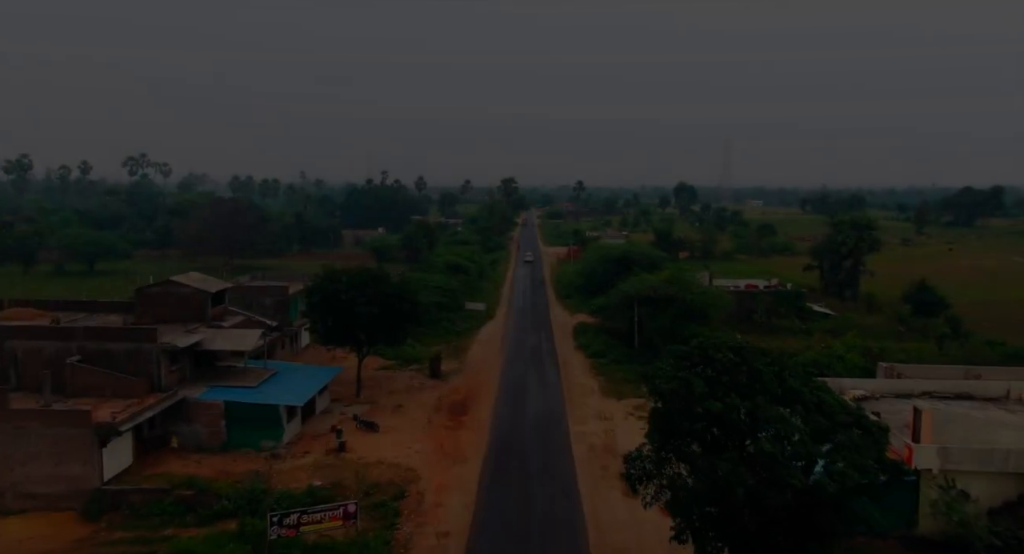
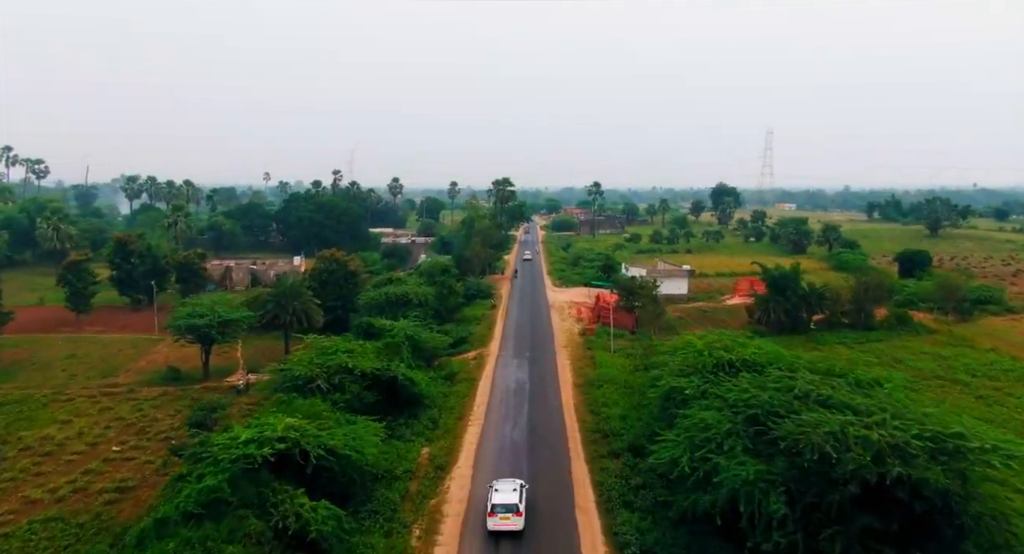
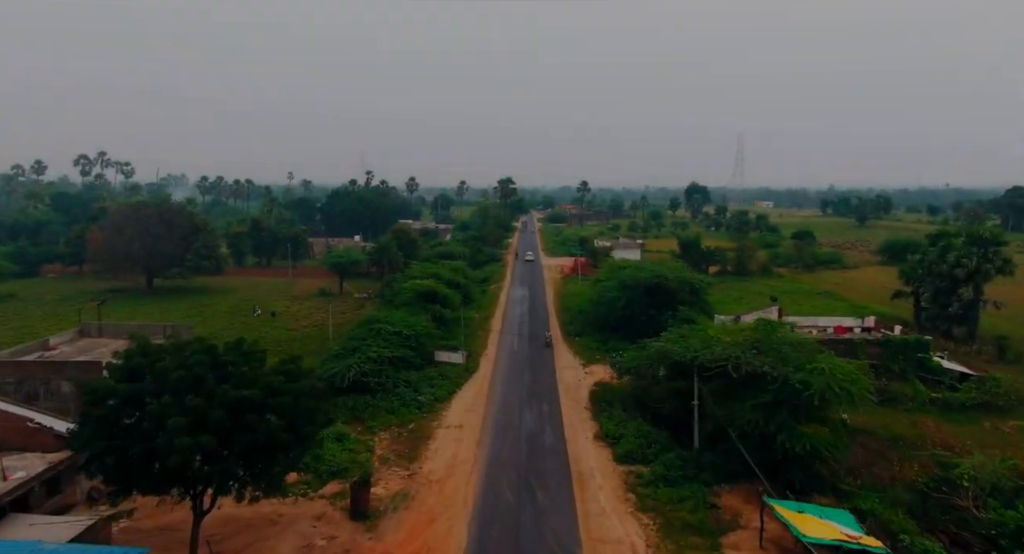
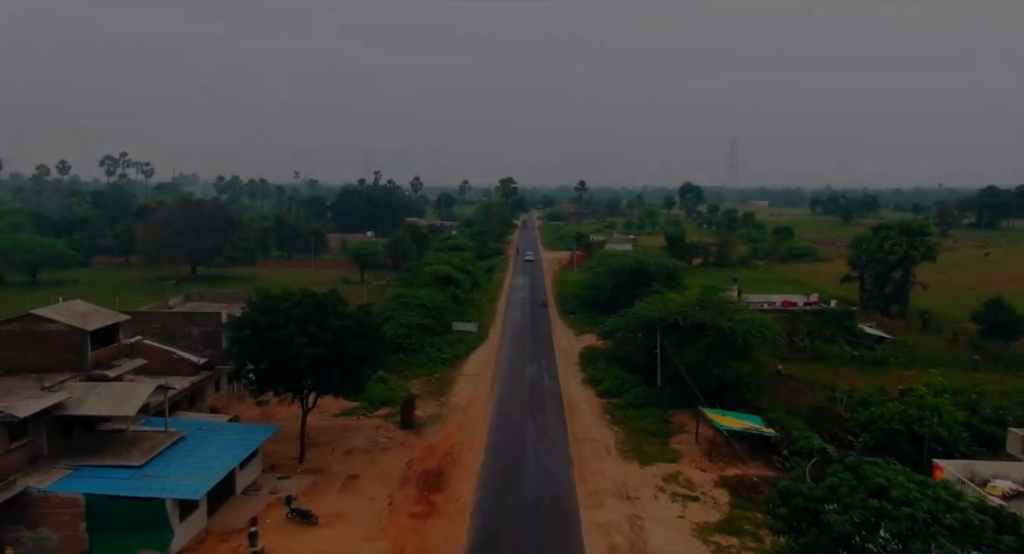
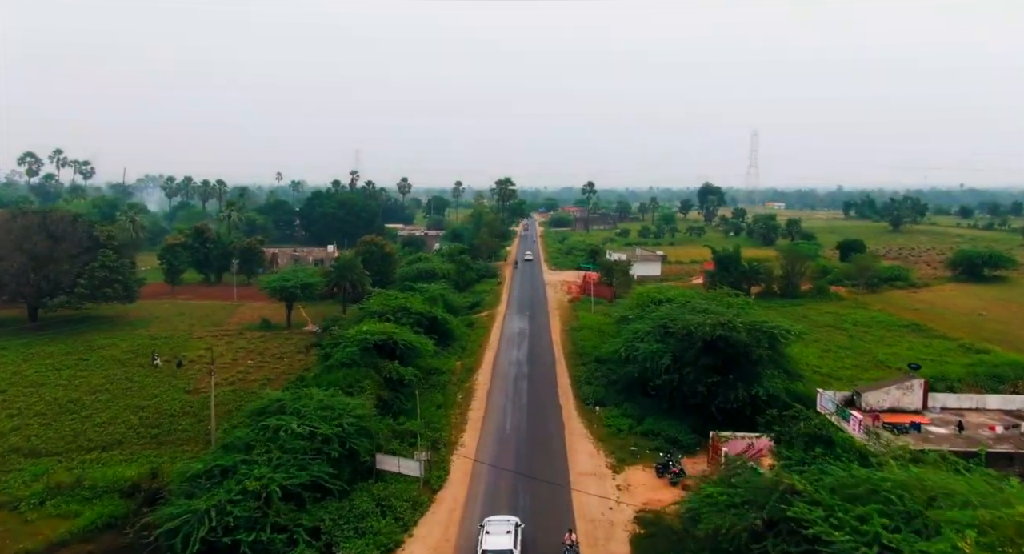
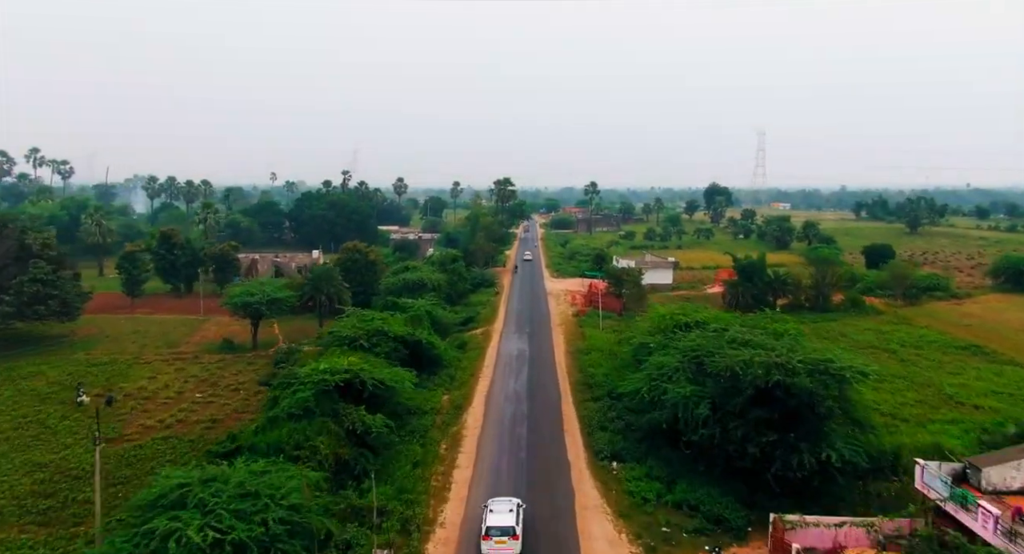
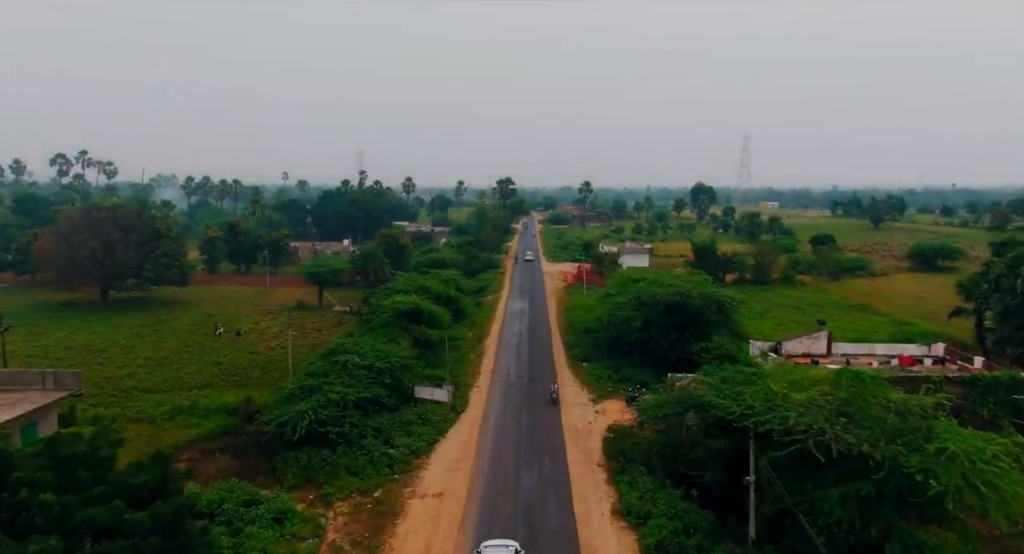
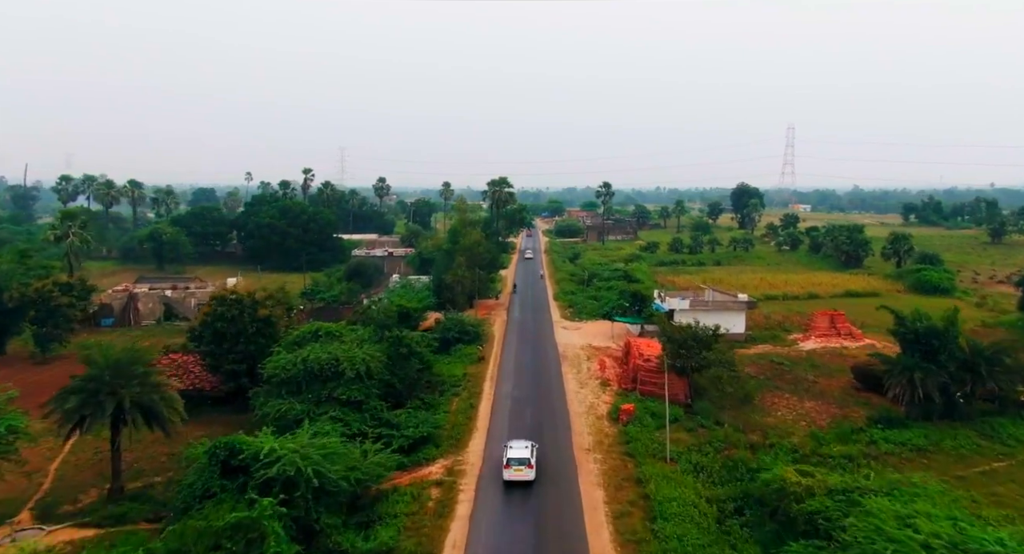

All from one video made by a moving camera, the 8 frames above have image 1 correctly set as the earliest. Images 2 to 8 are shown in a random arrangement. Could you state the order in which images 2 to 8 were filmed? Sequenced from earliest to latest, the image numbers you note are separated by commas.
4, 3, 7, 5, 6, 2, 8
